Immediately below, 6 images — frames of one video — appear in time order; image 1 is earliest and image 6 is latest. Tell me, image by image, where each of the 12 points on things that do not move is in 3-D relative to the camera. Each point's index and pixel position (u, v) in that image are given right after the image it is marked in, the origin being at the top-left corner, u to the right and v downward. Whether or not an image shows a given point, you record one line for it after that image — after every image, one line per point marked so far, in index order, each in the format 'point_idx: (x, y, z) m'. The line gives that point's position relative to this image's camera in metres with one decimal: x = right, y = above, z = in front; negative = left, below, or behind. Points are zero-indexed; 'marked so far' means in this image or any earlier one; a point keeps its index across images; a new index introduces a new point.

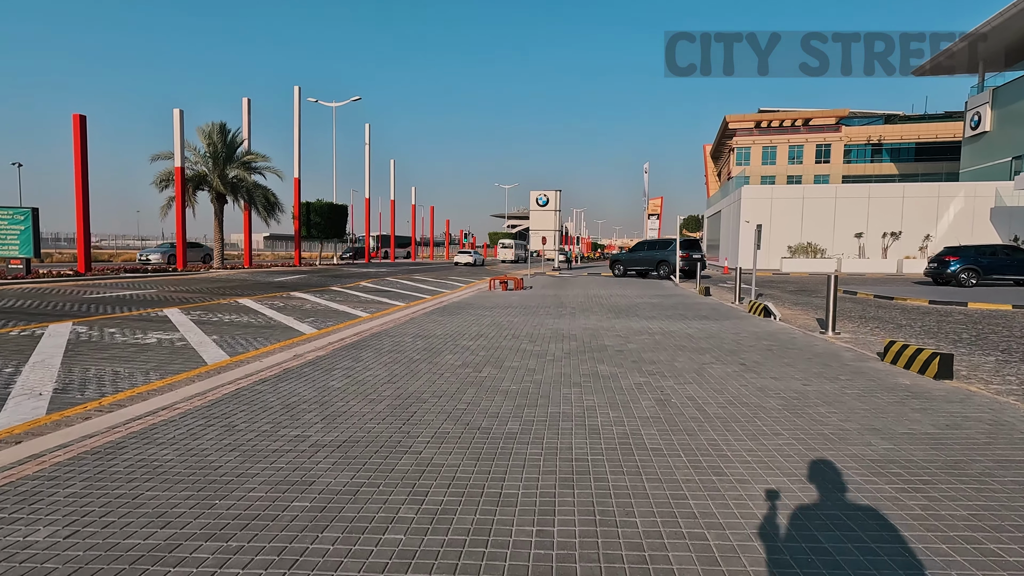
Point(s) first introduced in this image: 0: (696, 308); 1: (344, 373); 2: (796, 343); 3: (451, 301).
0: (+5.0, -0.5, +14.5) m
1: (-2.3, -1.2, +7.2) m
2: (+4.7, -0.9, +8.8) m
3: (-2.1, -0.5, +17.8) m
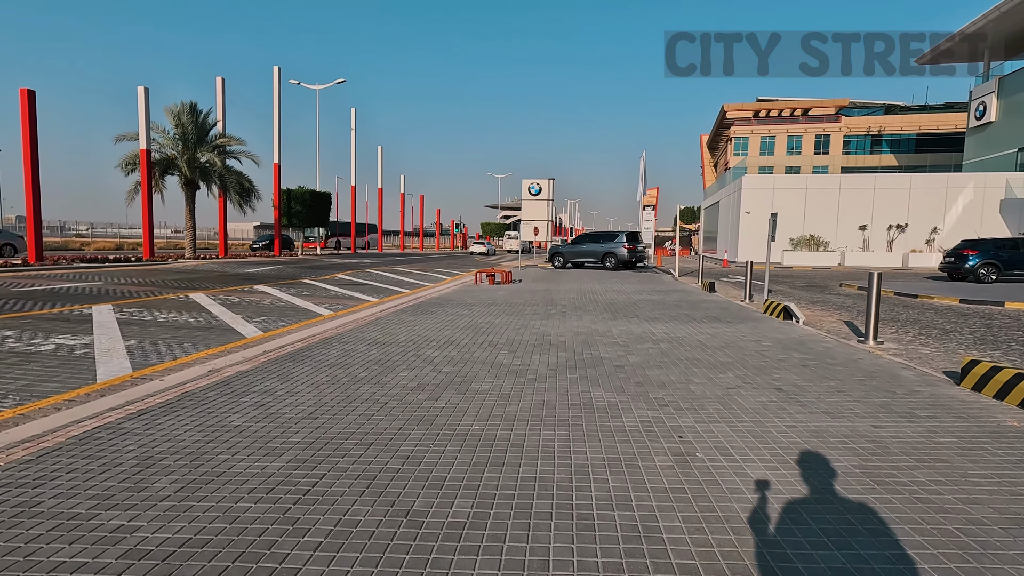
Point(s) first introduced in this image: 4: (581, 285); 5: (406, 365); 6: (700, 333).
0: (+4.6, -0.4, +12.8) m
1: (-2.6, -1.2, +5.5) m
2: (+4.4, -0.9, +7.2) m
3: (-2.6, -0.3, +16.1) m
4: (+2.4, +0.1, +18.6) m
5: (-1.4, -1.0, +6.9) m
6: (+3.3, -0.8, +9.2) m
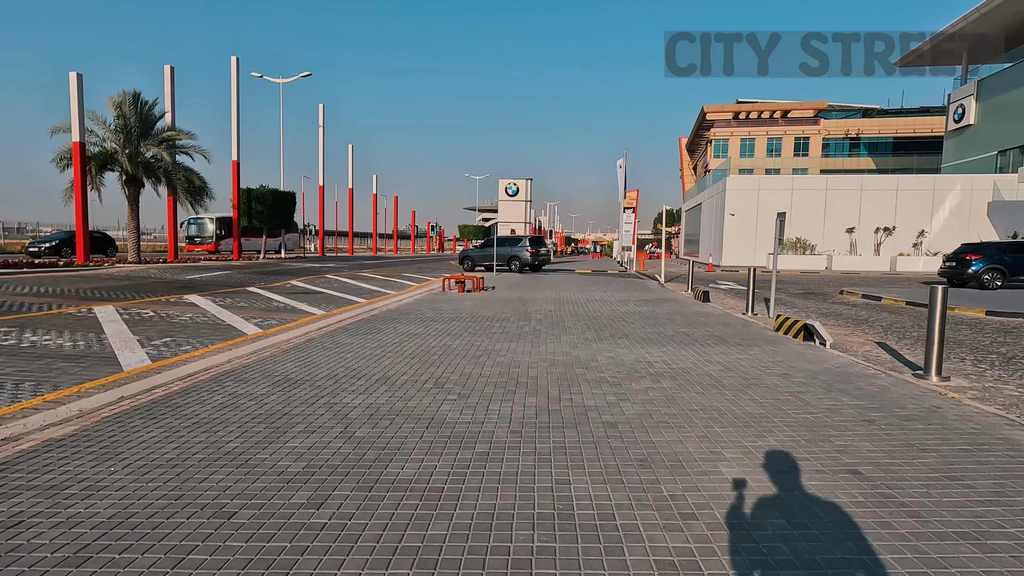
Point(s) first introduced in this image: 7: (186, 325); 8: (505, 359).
0: (+3.9, -0.7, +10.9) m
1: (-3.1, -1.4, +3.3) m
2: (+3.9, -1.2, +5.2) m
3: (-3.4, -0.6, +13.9) m
4: (+1.5, -0.2, +16.6) m
5: (-1.9, -1.2, +4.8) m
6: (+2.7, -1.0, +7.2) m
7: (-6.9, -0.8, +11.1) m
8: (-0.1, -1.0, +7.5) m
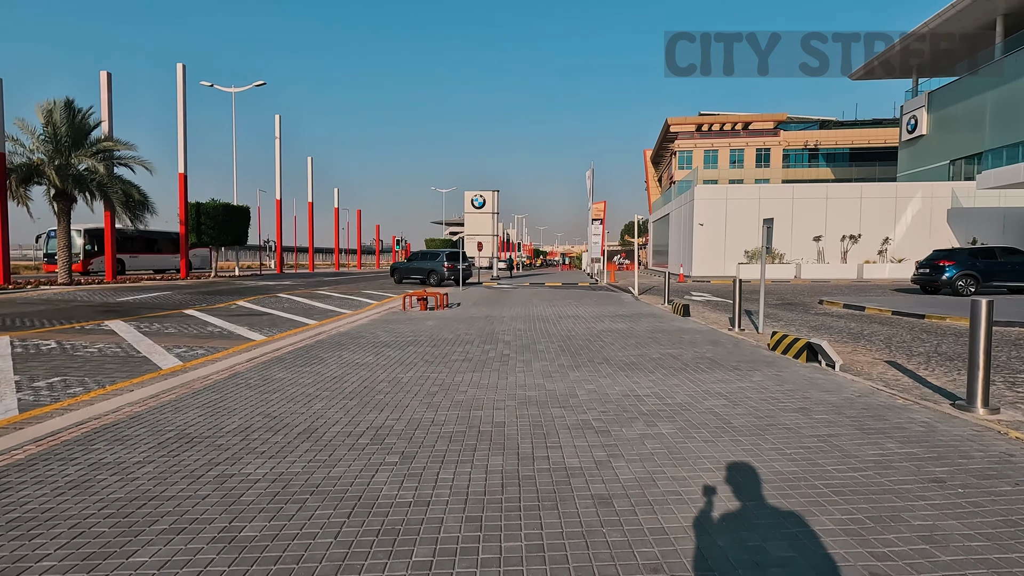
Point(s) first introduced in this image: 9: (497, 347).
0: (+3.2, -1.0, +9.8) m
1: (-3.2, -1.6, +1.8) m
2: (+3.6, -1.3, +4.2) m
3: (-4.2, -1.1, +12.4) m
4: (+0.5, -0.7, +15.4) m
5: (-2.2, -1.5, +3.4) m
6: (+2.3, -1.2, +6.0) m
7: (-7.5, -1.3, +9.4) m
8: (-0.5, -1.3, +6.2) m
9: (-0.3, -1.1, +9.6) m
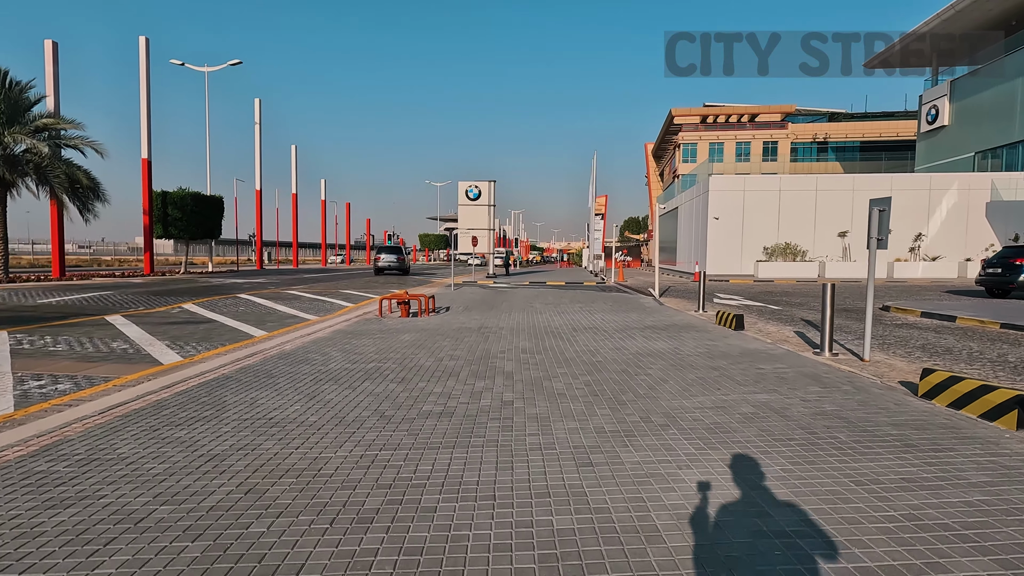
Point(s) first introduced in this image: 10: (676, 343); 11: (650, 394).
0: (+3.3, -1.1, +6.7) m
1: (-3.1, -1.7, -1.4) m
2: (+3.6, -1.4, +1.0) m
3: (-4.2, -1.1, +9.2) m
4: (+0.5, -0.7, +12.2) m
5: (-2.1, -1.6, +0.2) m
6: (+2.3, -1.3, +2.9) m
7: (-7.4, -1.3, +6.2) m
8: (-0.5, -1.4, +3.0) m
9: (-0.2, -1.2, +6.5) m
10: (+2.8, -0.9, +9.2) m
11: (+1.5, -1.1, +6.1) m
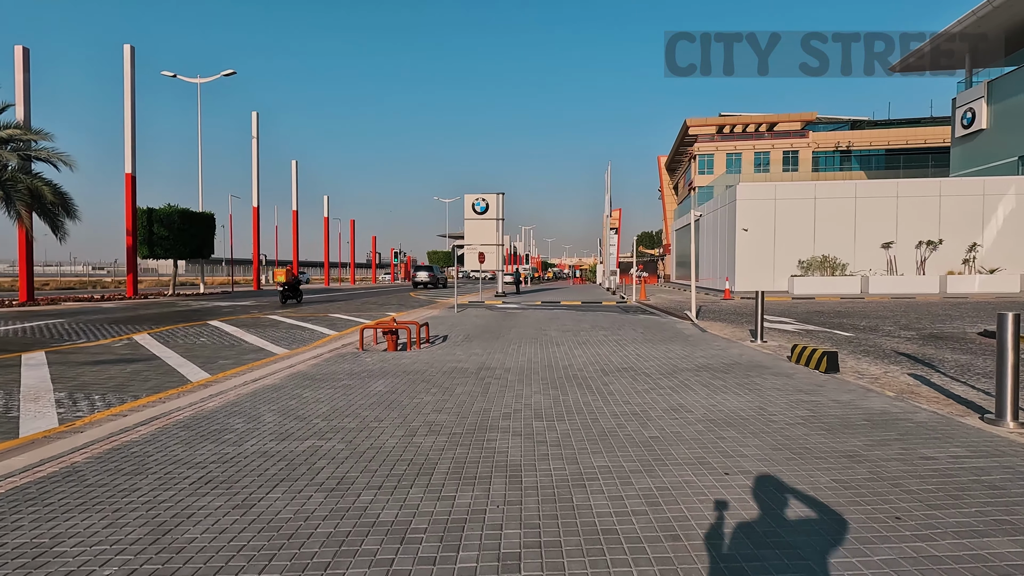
0: (+3.3, -1.4, +3.8) m
1: (-3.3, -1.8, -4.1) m
2: (+3.6, -1.6, -1.8) m
3: (-4.1, -1.6, +6.5) m
4: (+0.7, -1.2, +9.4) m
5: (-2.2, -1.8, -2.5) m
6: (+2.3, -1.5, +0.1) m
7: (-7.4, -1.7, +3.6) m
8: (-0.5, -1.6, +0.3) m
9: (-0.2, -1.5, +3.7) m
10: (+2.9, -1.3, +6.4) m
11: (+1.6, -1.4, +3.3) m
